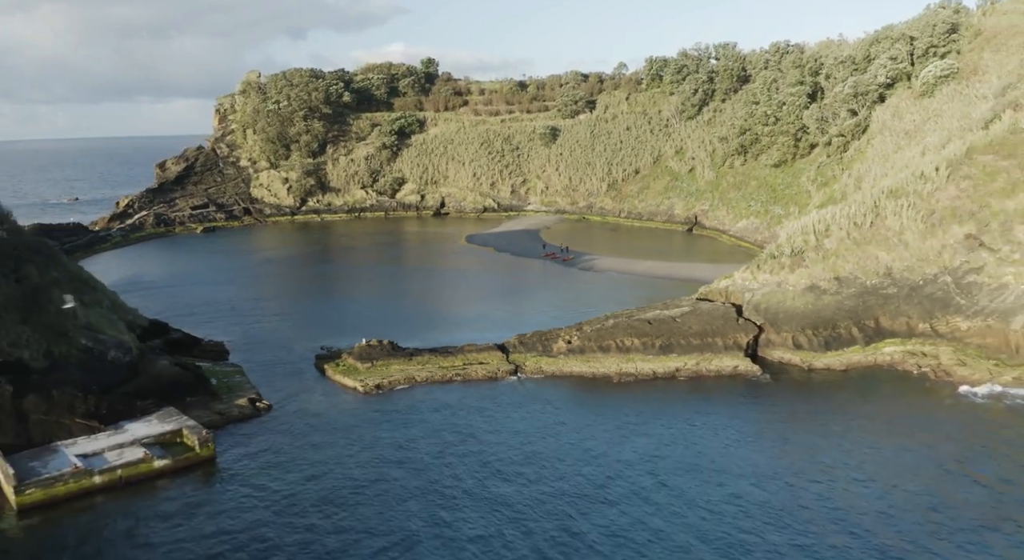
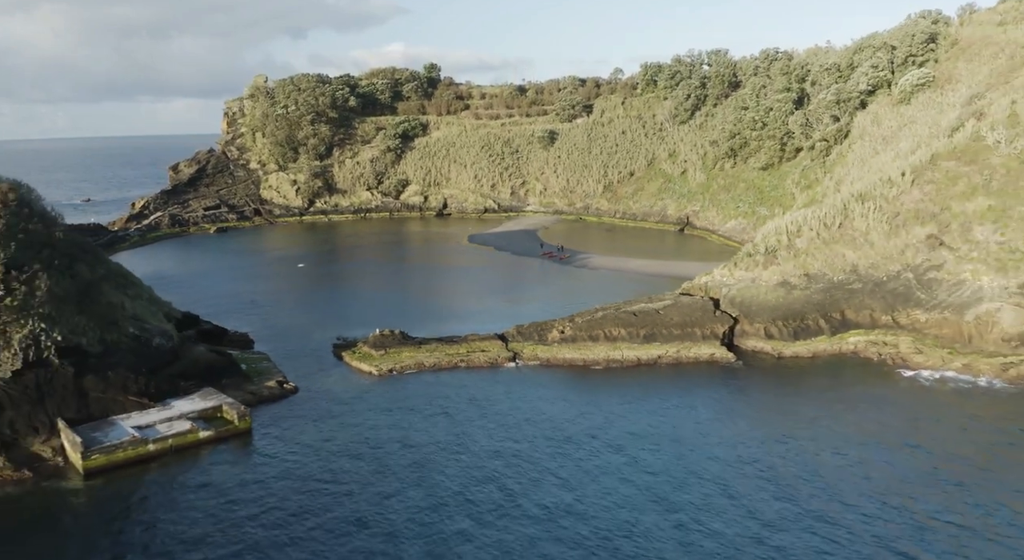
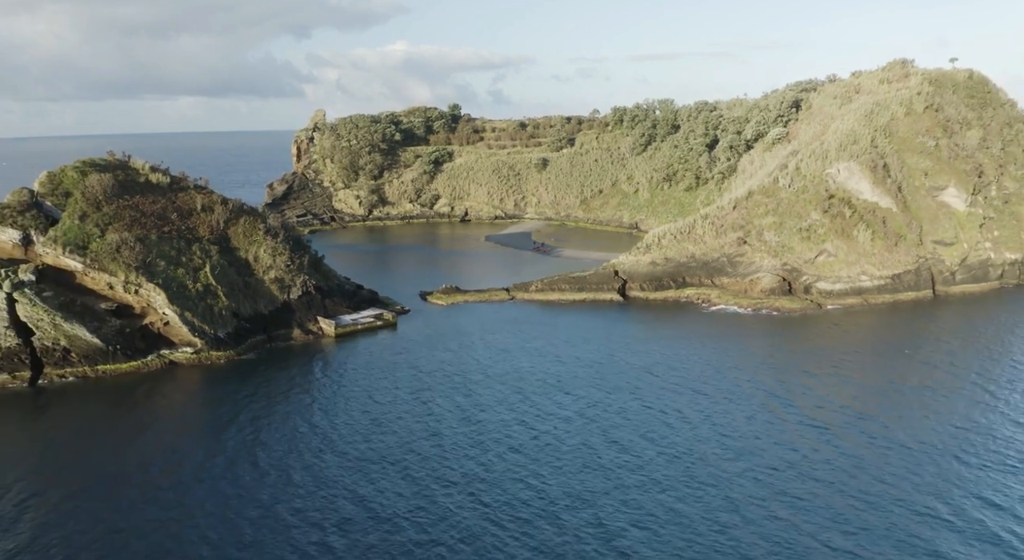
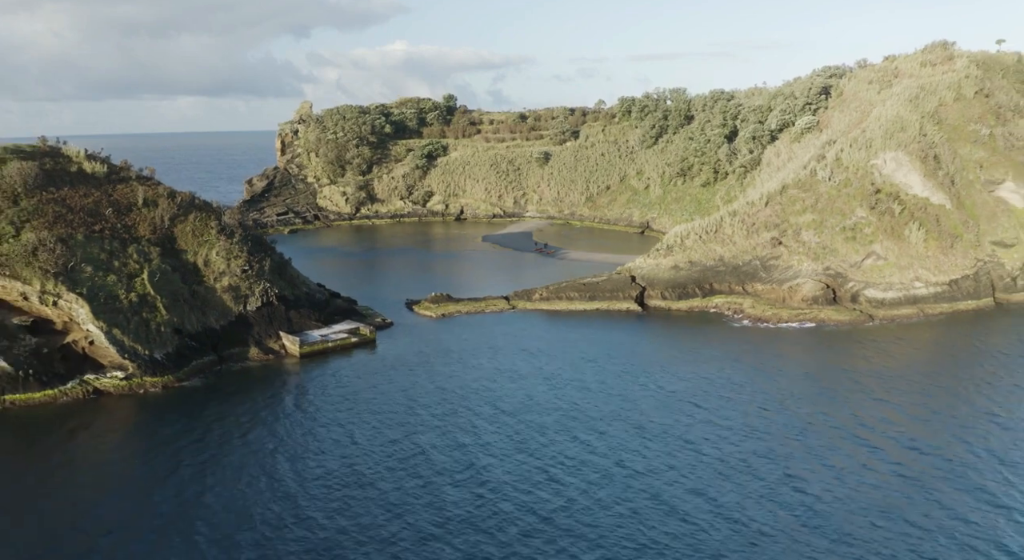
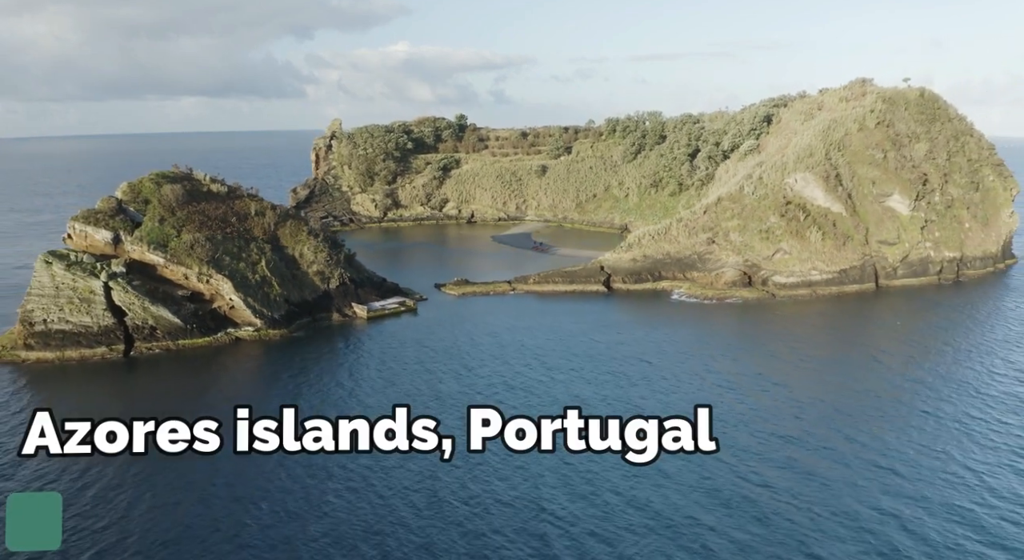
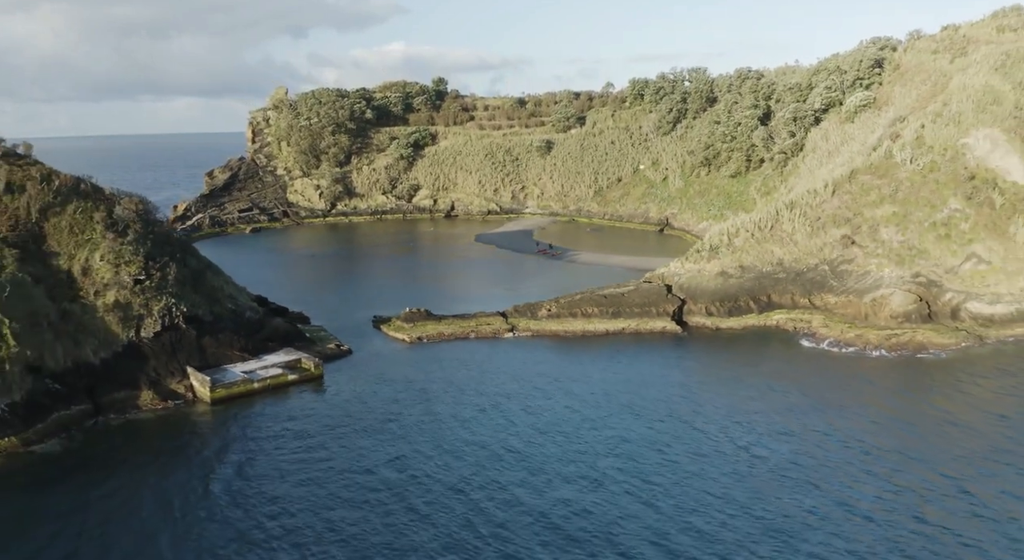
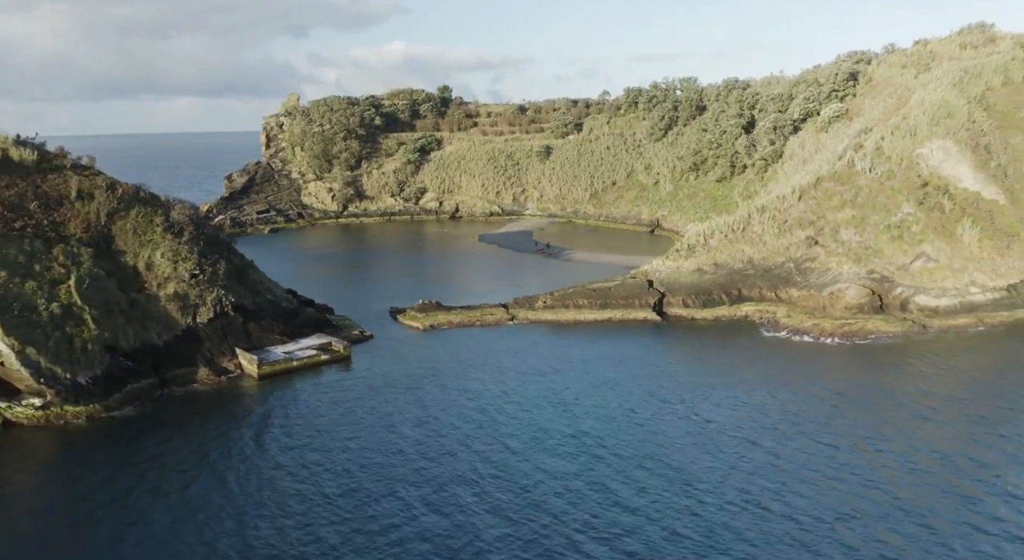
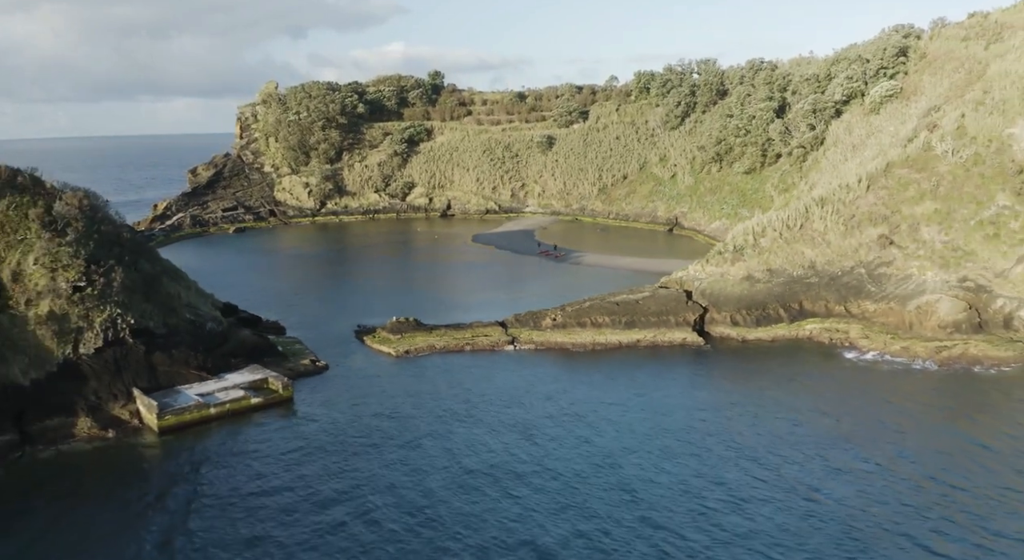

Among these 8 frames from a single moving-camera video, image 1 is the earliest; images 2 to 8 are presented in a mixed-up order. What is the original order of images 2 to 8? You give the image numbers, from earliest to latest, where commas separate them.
2, 8, 6, 7, 4, 3, 5
